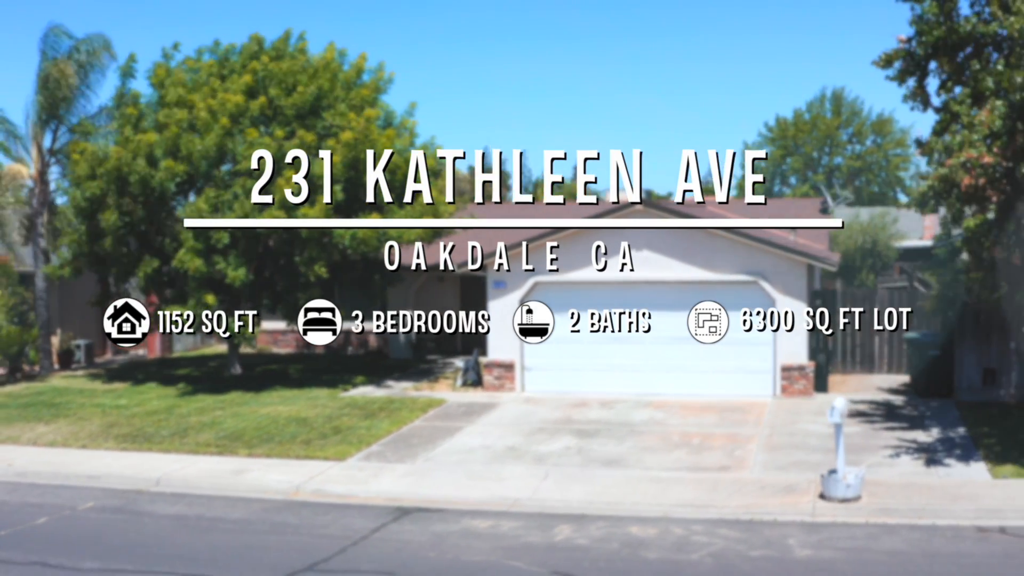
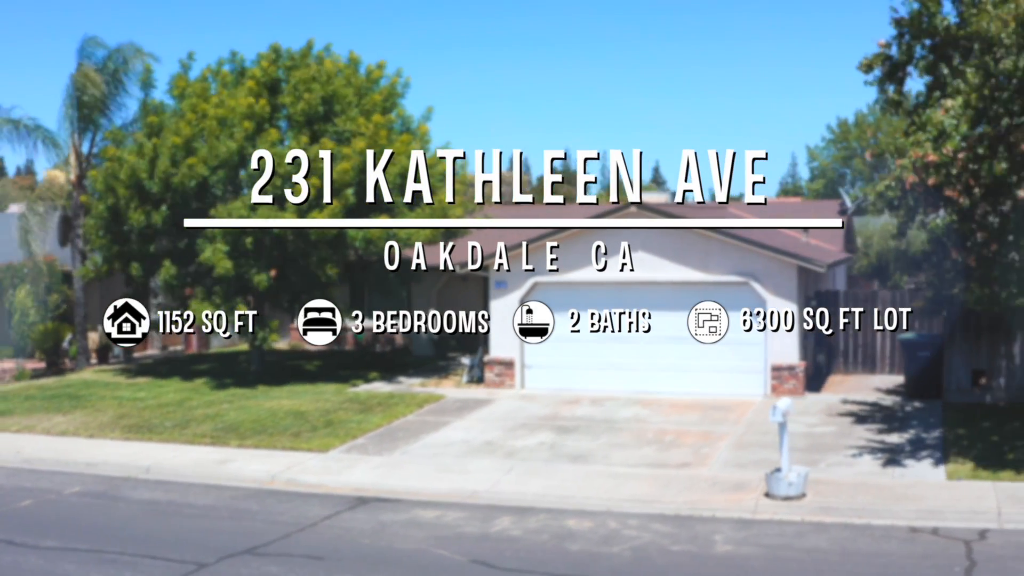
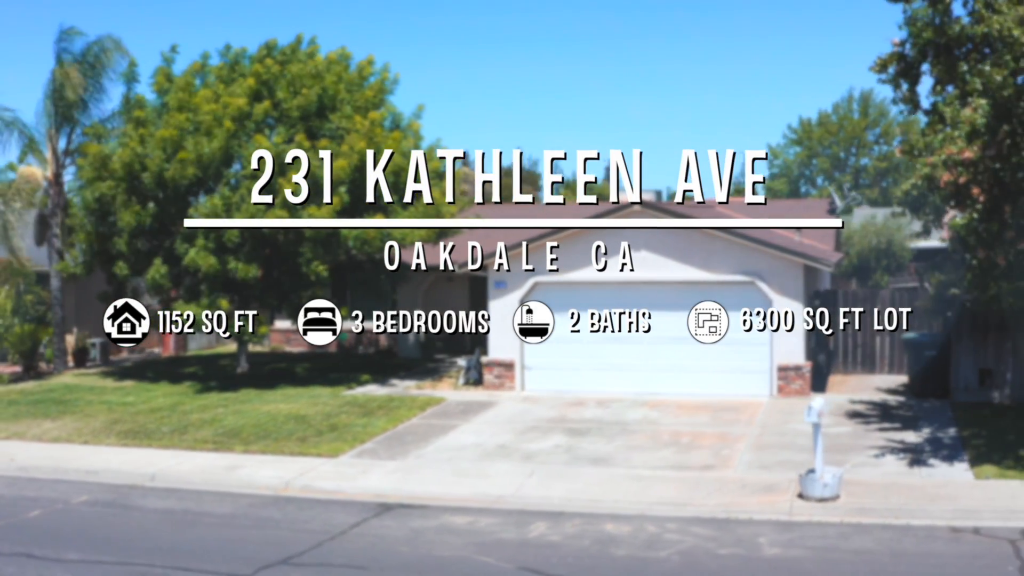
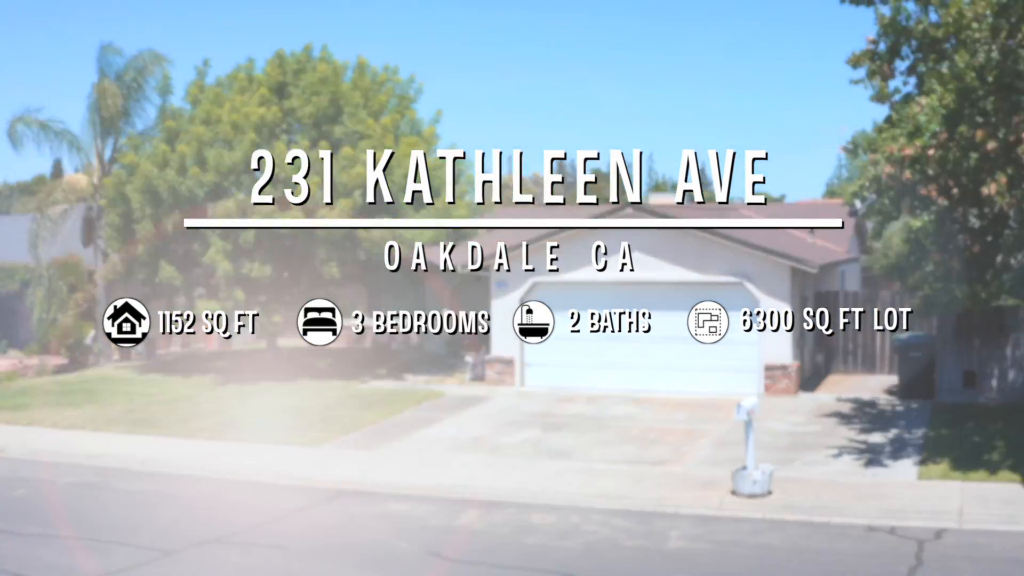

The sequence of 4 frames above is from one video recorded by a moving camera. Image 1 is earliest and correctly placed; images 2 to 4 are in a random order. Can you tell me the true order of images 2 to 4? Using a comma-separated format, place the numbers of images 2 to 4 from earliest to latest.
3, 2, 4
